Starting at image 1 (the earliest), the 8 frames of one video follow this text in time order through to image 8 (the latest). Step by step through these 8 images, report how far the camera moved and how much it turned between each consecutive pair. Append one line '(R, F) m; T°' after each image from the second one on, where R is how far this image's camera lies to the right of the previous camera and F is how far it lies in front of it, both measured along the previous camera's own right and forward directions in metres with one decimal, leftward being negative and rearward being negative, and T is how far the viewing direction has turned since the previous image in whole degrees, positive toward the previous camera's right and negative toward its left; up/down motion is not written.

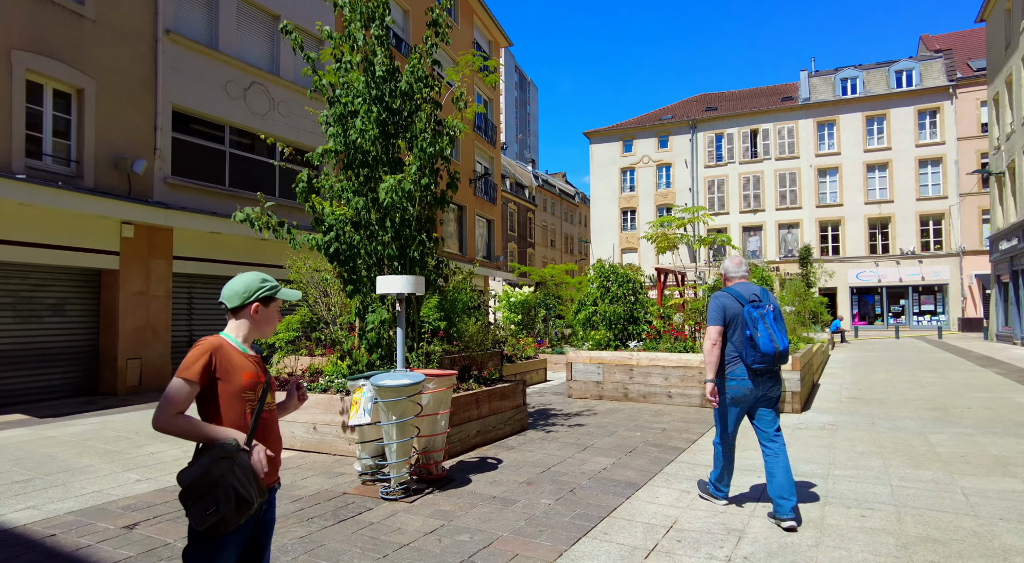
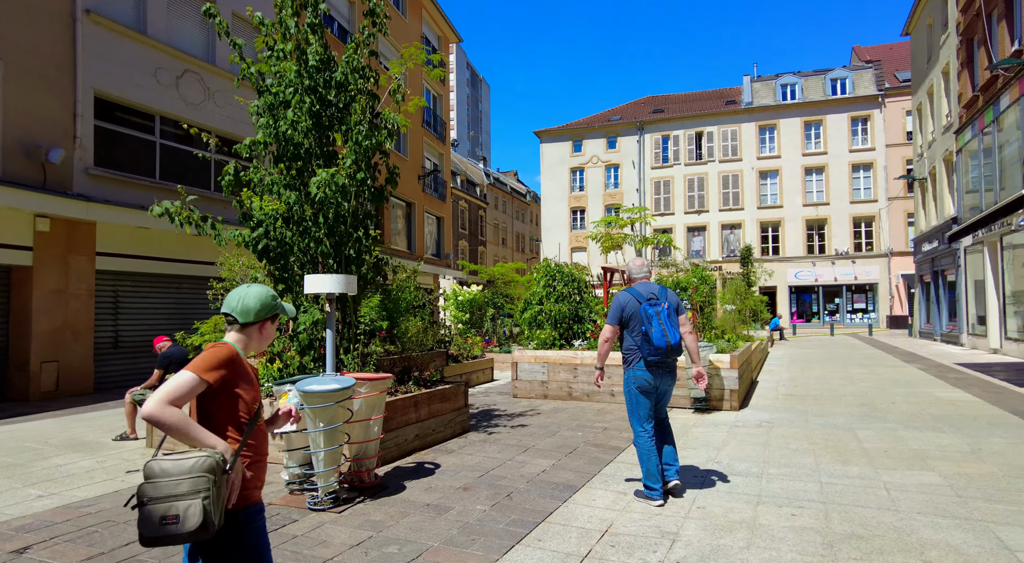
(+0.1, +0.1) m; +5°
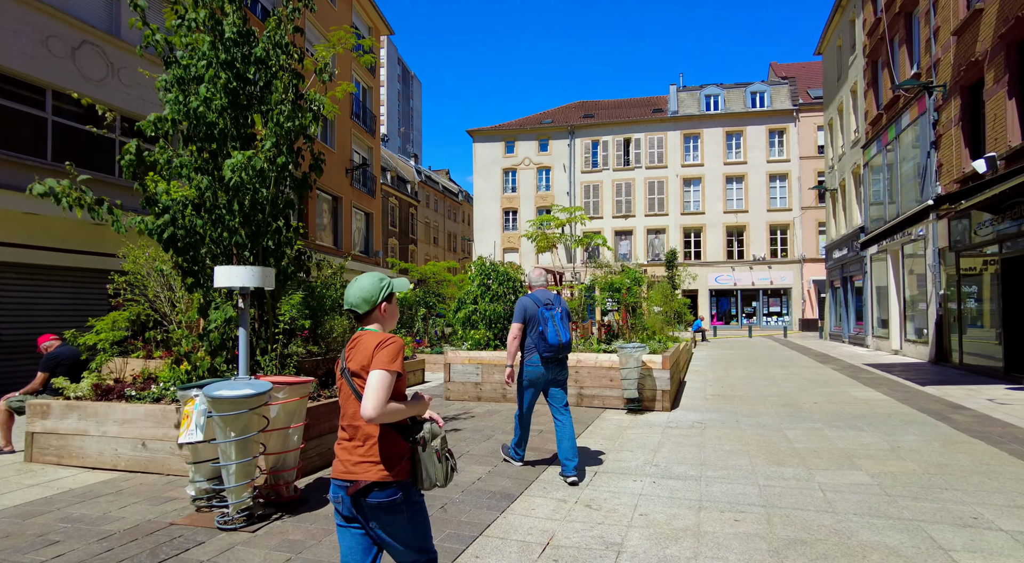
(-0.1, +0.3) m; +7°
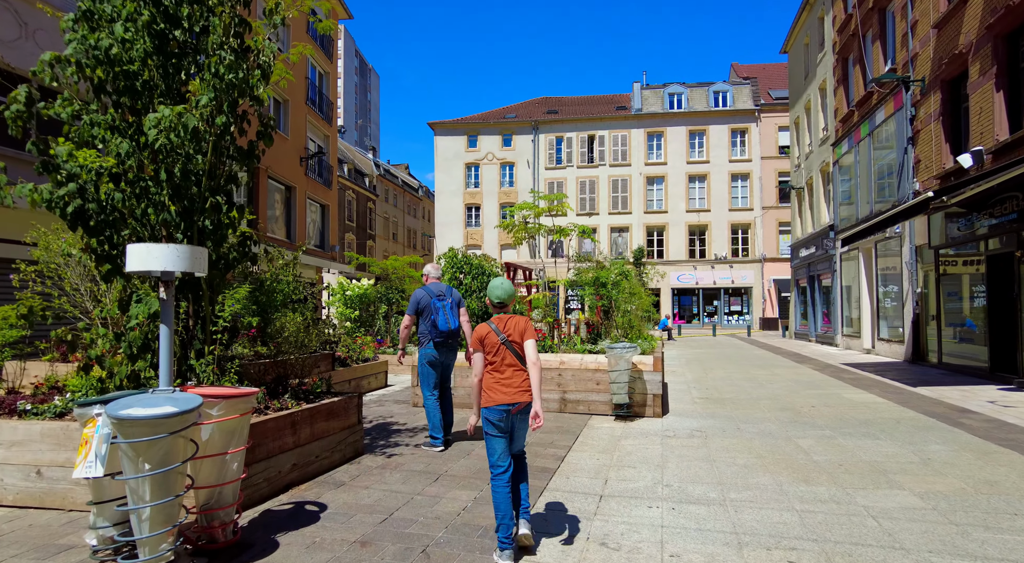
(-0.3, +0.9) m; +4°
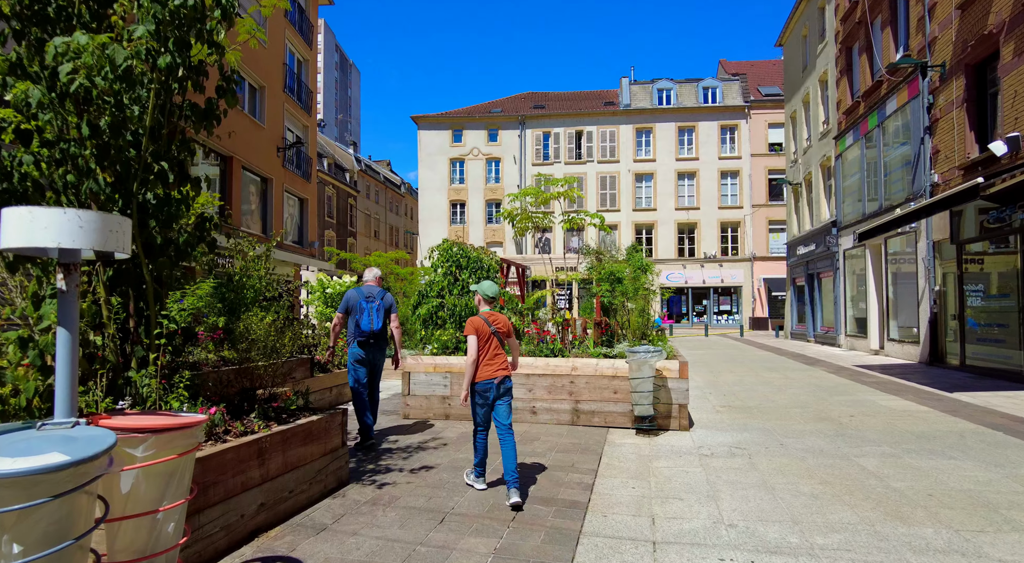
(-0.3, +1.0) m; +2°
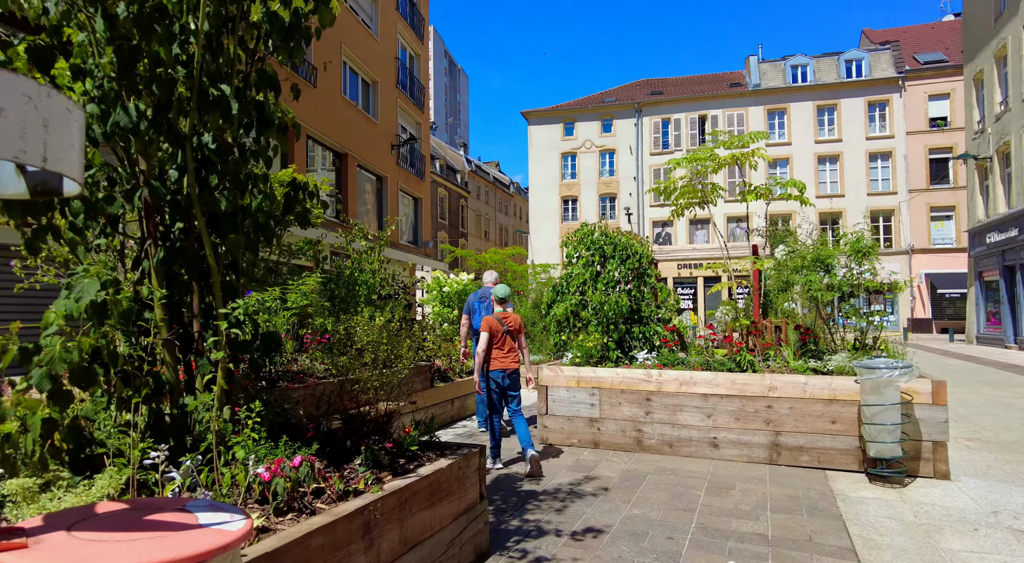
(-0.6, +1.6) m; -10°
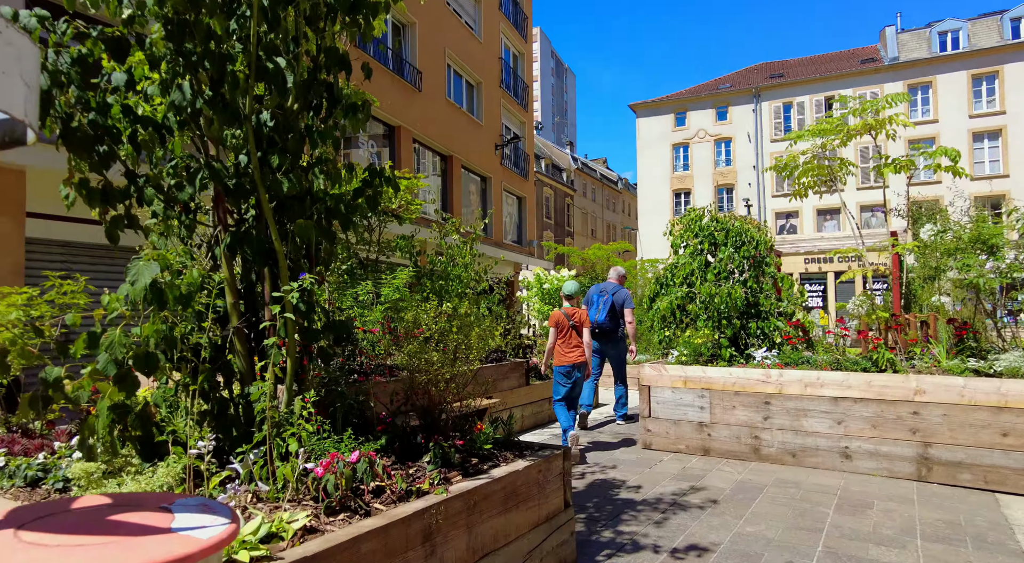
(+0.1, +0.3) m; -10°
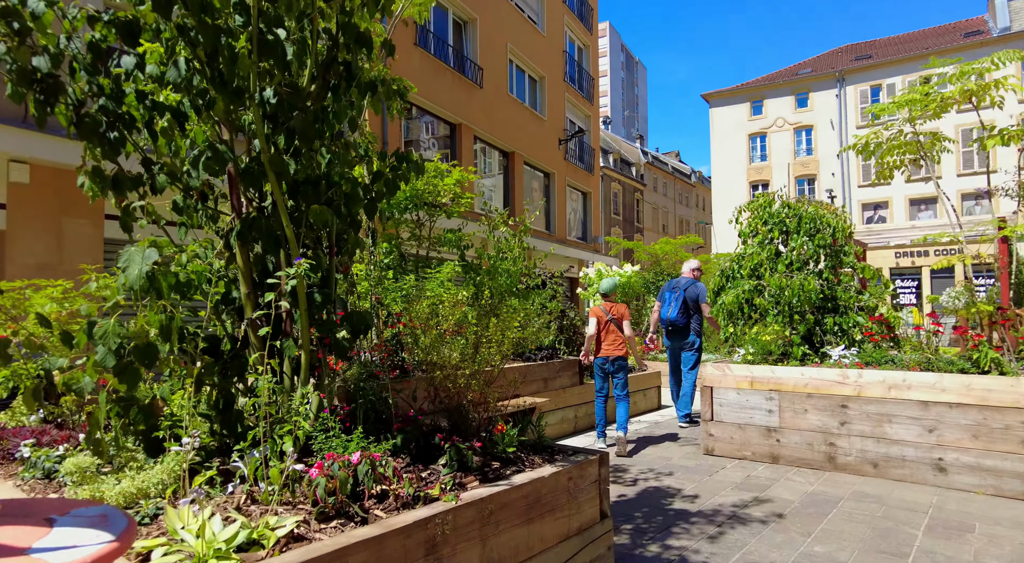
(+0.2, +0.3) m; -7°
